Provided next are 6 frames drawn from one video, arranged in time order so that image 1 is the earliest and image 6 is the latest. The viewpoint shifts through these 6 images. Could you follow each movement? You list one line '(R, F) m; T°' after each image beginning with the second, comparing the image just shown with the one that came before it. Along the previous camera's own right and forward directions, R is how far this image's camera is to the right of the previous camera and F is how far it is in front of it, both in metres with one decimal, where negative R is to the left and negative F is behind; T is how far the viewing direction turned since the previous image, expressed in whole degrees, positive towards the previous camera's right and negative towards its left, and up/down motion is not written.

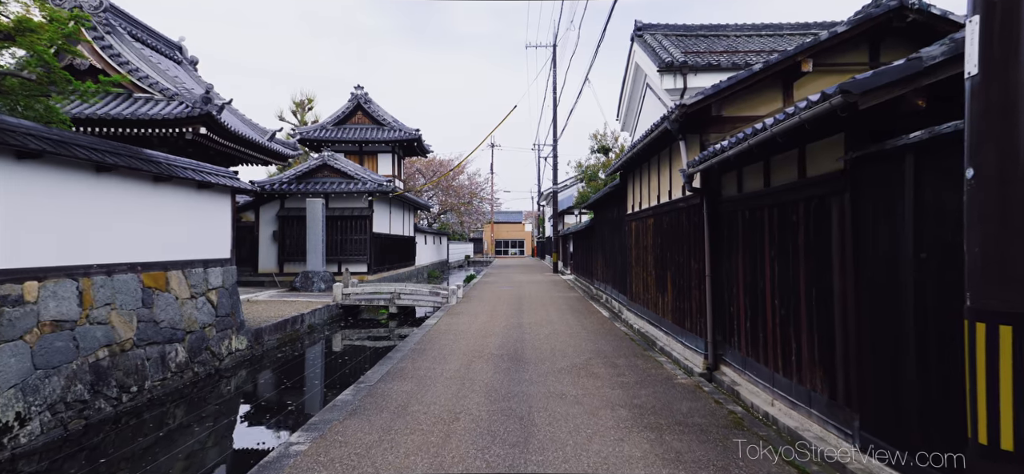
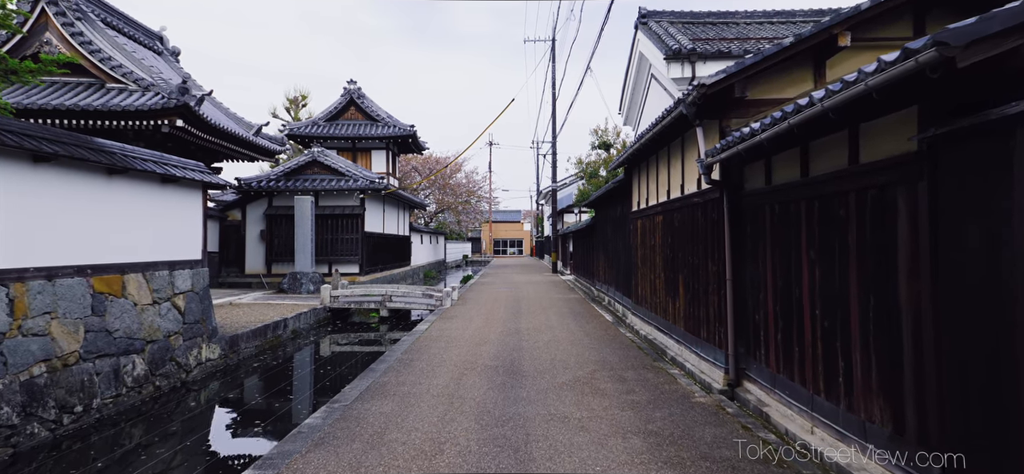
(0.0, +0.7) m; 0°
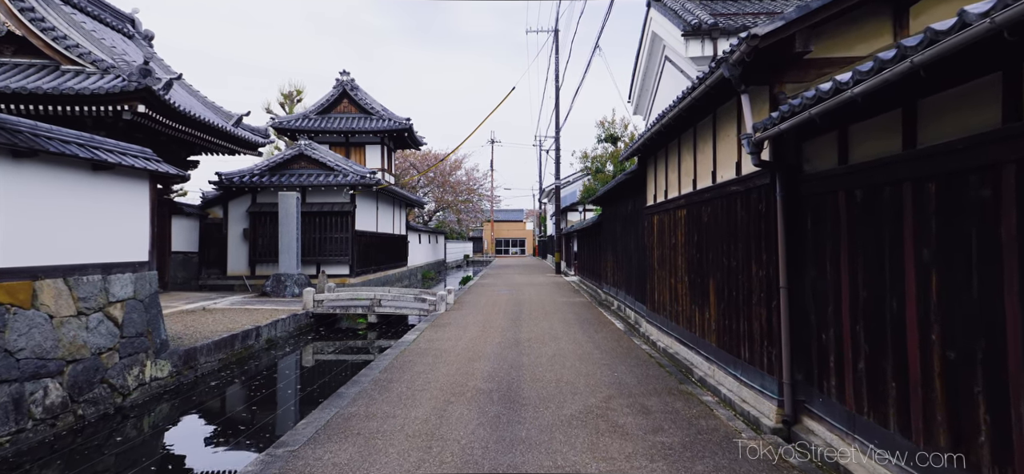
(+0.1, +1.1) m; 0°
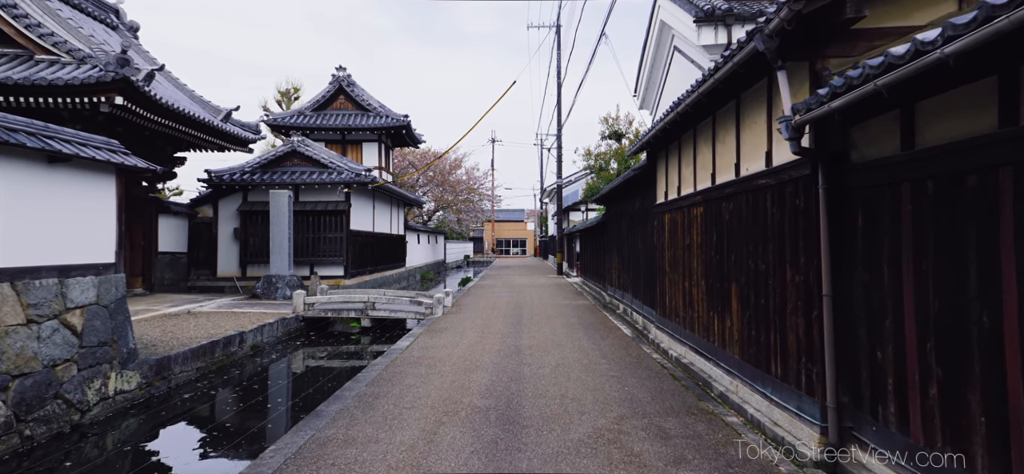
(0.0, +0.6) m; 0°
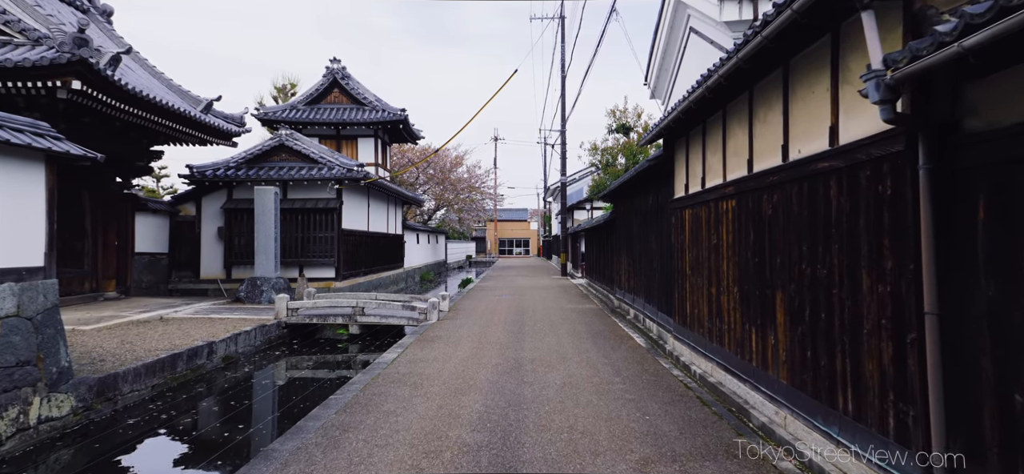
(+0.1, +0.9) m; 0°
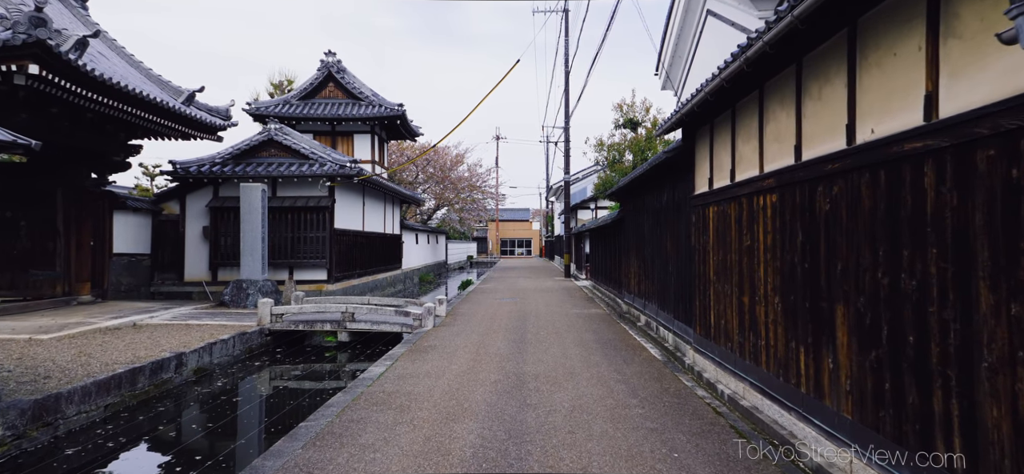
(0.0, +0.8) m; 0°
